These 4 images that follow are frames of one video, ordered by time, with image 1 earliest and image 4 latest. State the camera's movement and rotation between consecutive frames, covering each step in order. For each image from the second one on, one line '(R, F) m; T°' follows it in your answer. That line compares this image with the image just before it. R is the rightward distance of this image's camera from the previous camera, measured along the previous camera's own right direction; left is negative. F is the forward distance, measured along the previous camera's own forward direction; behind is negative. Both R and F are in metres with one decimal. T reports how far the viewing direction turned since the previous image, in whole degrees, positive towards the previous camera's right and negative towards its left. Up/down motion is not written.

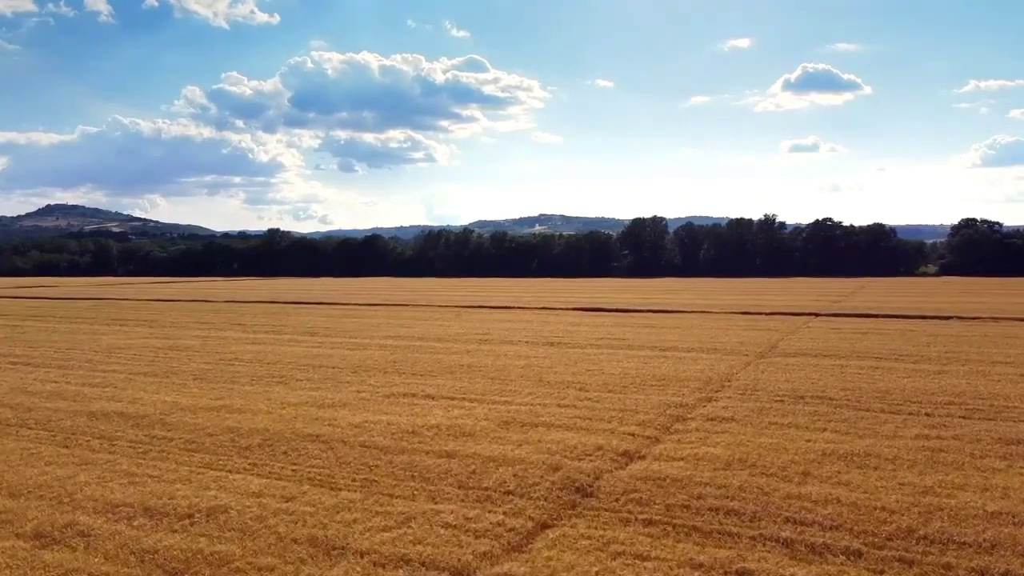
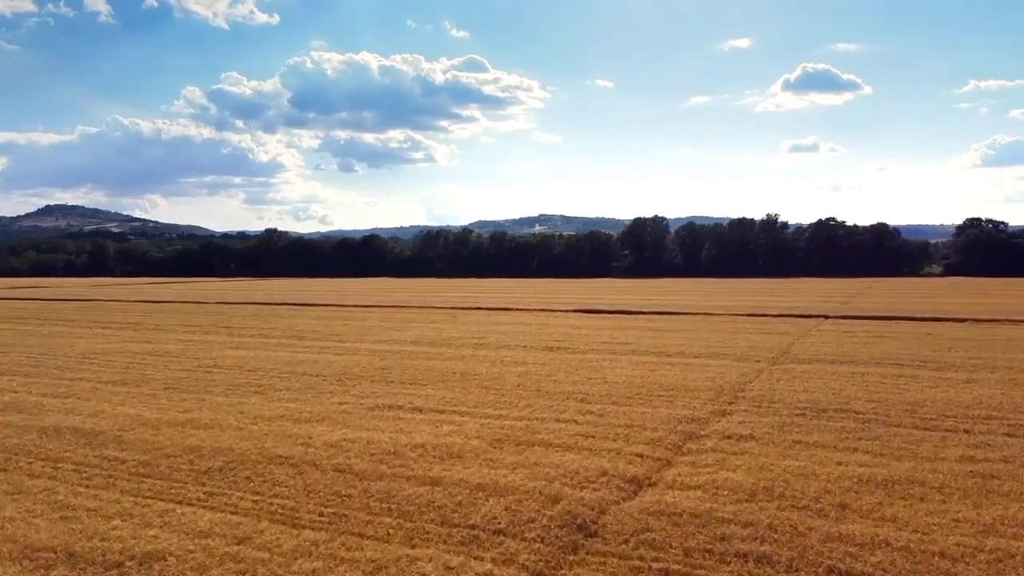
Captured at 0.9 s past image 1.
(+0.1, +1.3) m; 0°
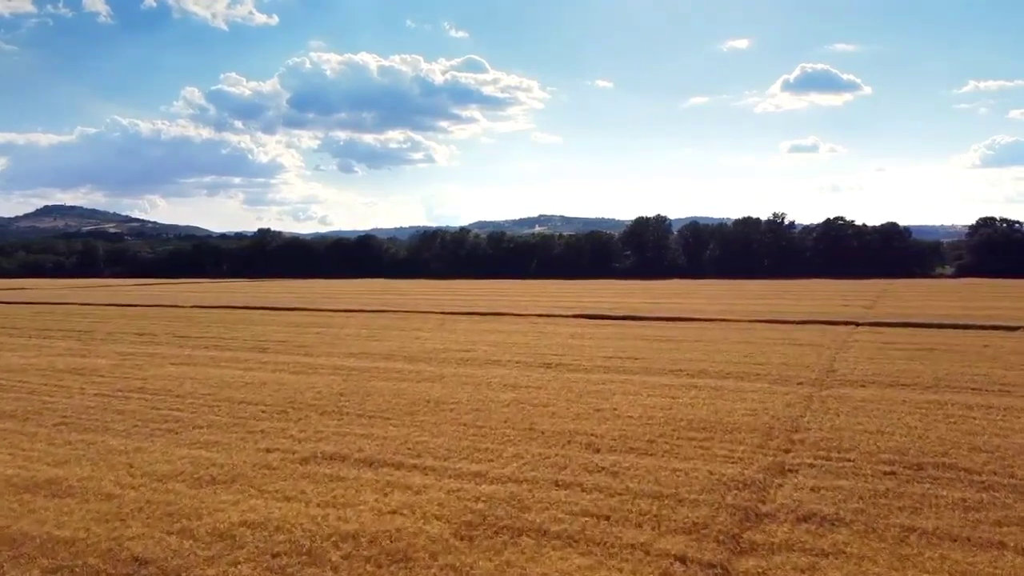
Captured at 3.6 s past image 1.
(+0.2, +3.7) m; 0°
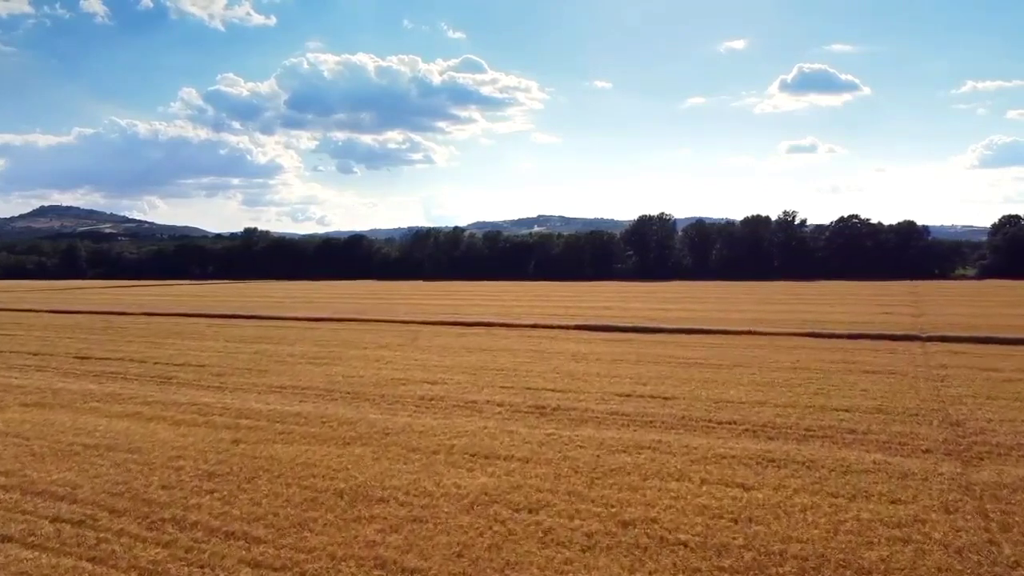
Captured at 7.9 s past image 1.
(+0.4, +6.0) m; 0°
